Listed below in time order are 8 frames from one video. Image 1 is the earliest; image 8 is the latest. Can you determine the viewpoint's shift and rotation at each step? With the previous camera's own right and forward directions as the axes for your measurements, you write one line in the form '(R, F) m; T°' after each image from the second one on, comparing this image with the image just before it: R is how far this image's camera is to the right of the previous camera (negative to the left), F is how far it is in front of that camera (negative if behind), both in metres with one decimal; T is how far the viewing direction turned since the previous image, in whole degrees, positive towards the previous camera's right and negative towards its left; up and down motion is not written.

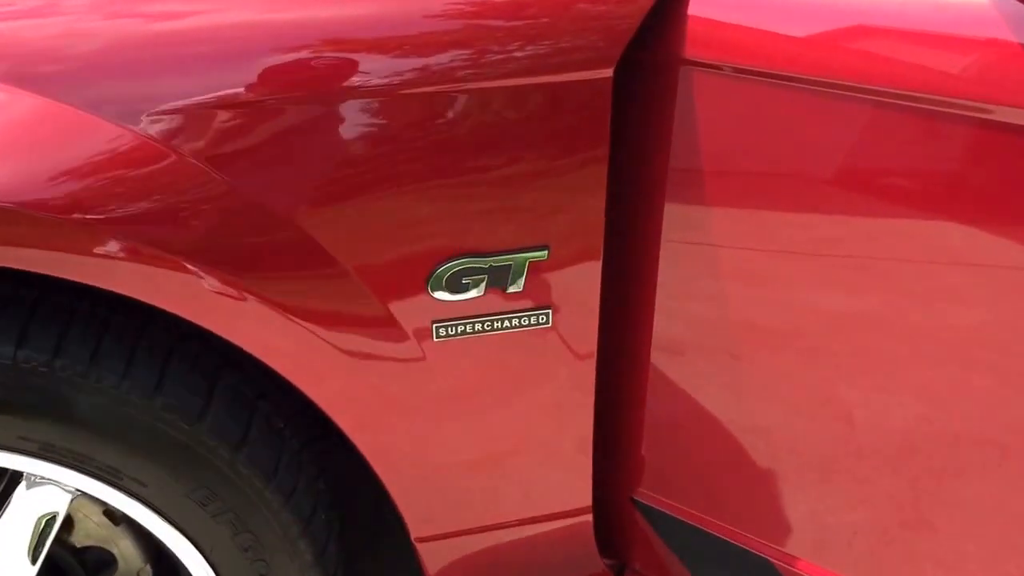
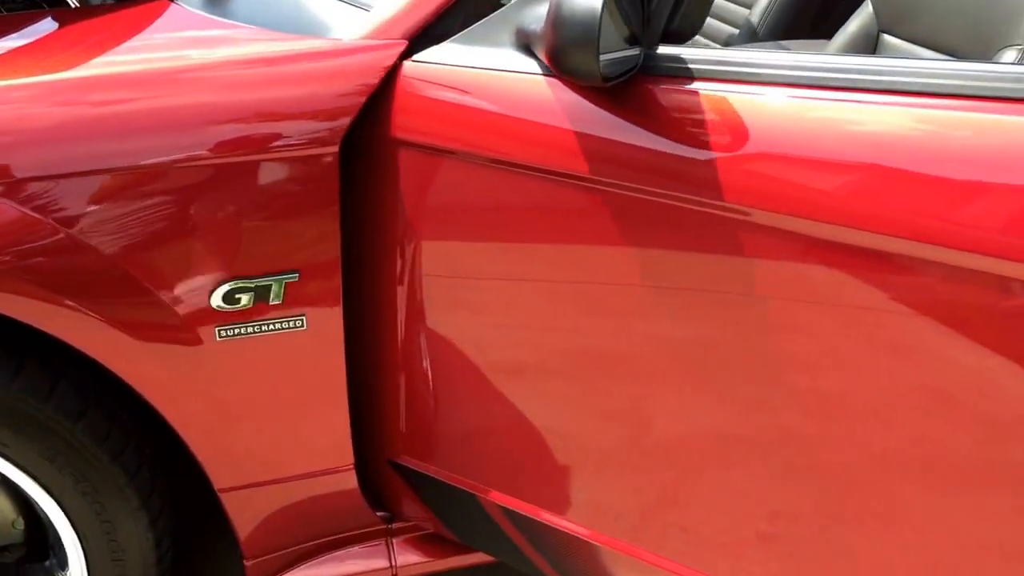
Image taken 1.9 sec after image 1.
(-0.2, -0.2) m; +21°
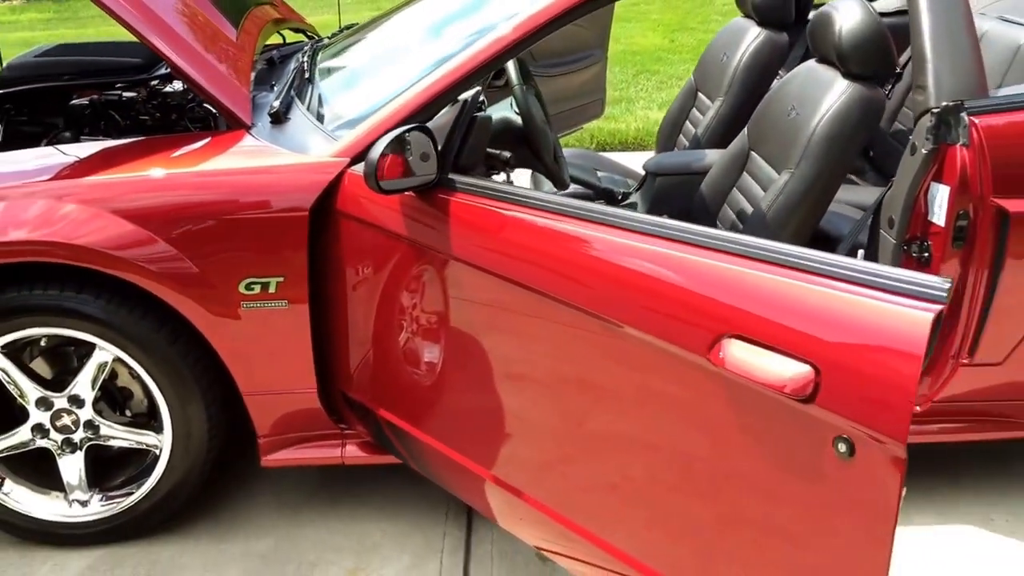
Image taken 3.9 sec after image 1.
(+0.4, -0.8) m; -6°
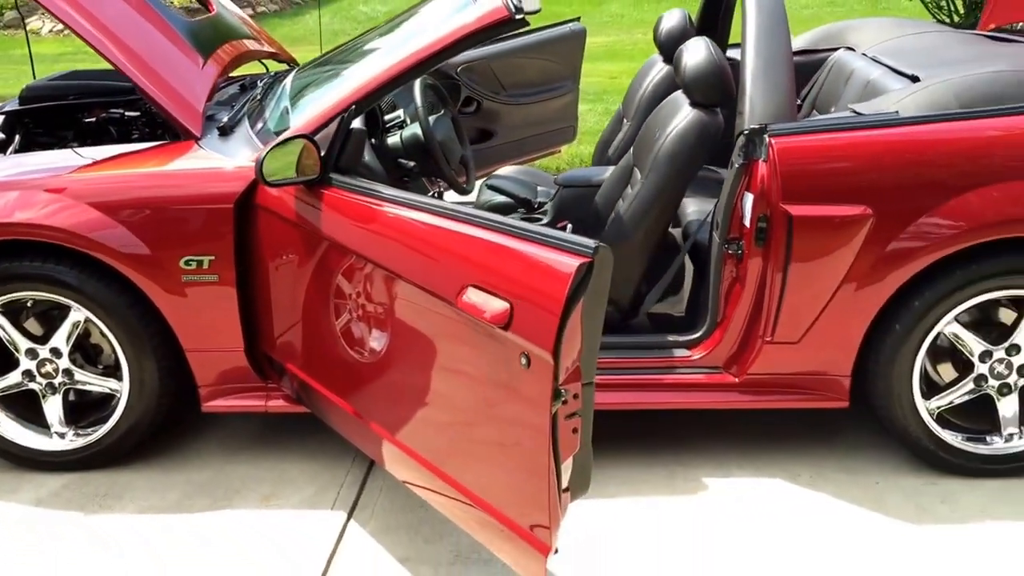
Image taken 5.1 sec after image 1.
(+0.5, -0.4) m; -4°
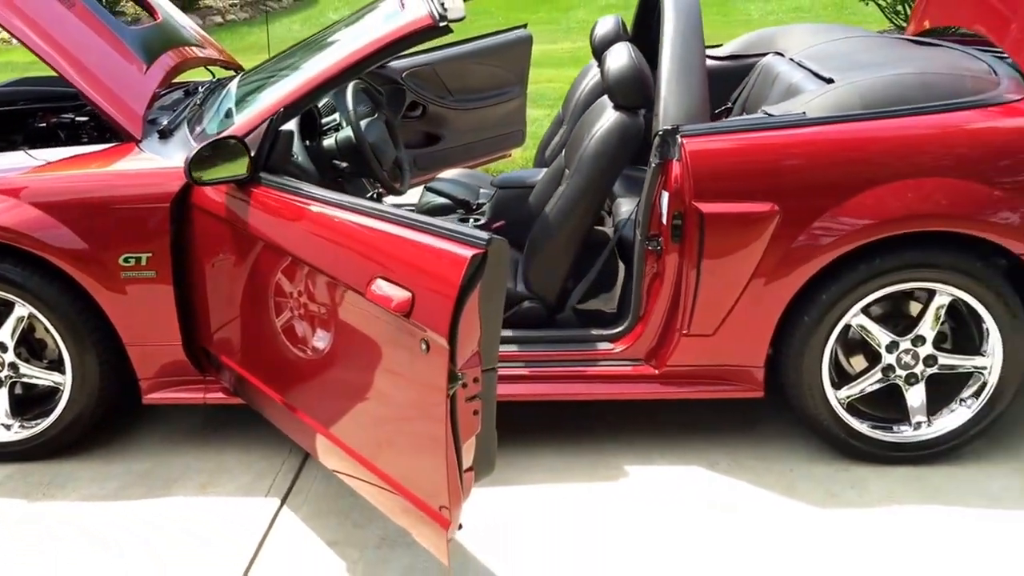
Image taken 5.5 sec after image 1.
(+0.1, -0.1) m; +1°
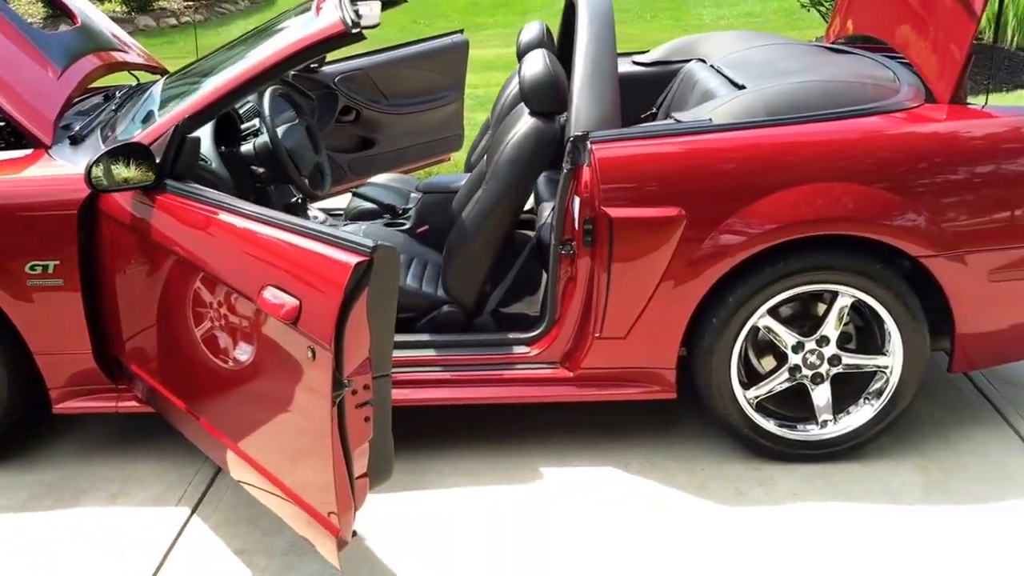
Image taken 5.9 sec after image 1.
(+0.1, 0.0) m; +2°
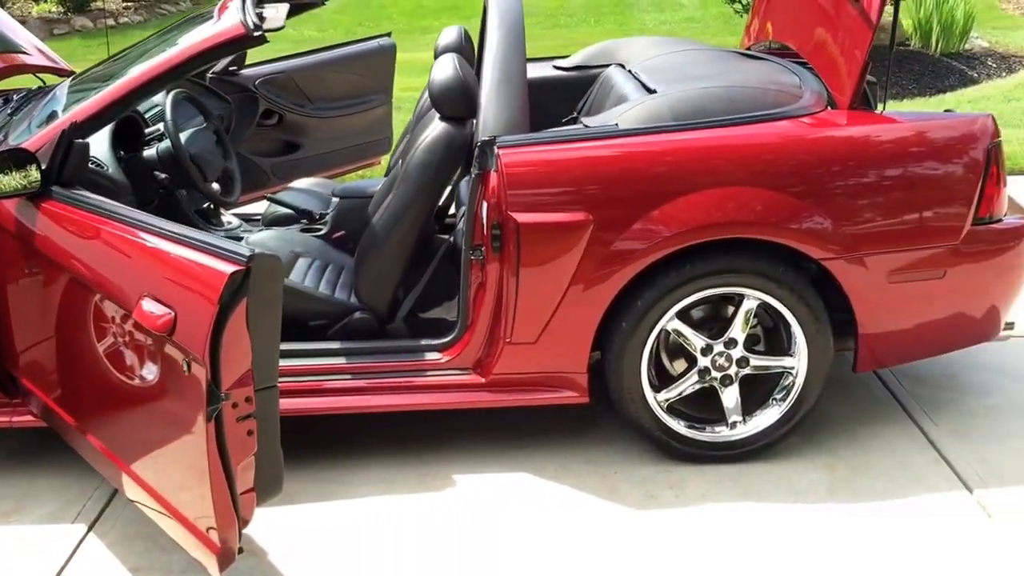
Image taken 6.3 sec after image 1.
(+0.1, 0.0) m; +2°
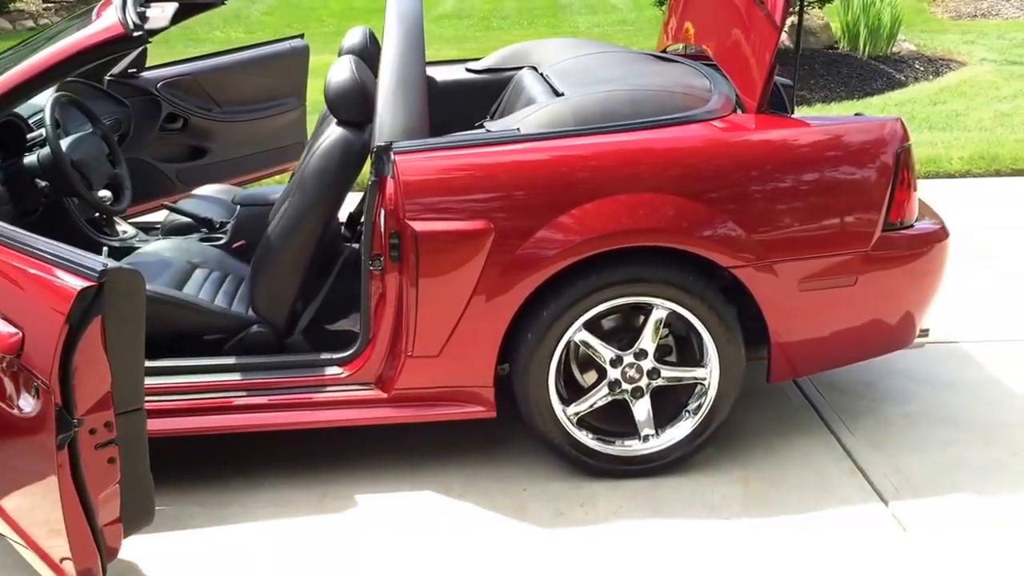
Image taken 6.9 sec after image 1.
(+0.1, +0.1) m; +3°
